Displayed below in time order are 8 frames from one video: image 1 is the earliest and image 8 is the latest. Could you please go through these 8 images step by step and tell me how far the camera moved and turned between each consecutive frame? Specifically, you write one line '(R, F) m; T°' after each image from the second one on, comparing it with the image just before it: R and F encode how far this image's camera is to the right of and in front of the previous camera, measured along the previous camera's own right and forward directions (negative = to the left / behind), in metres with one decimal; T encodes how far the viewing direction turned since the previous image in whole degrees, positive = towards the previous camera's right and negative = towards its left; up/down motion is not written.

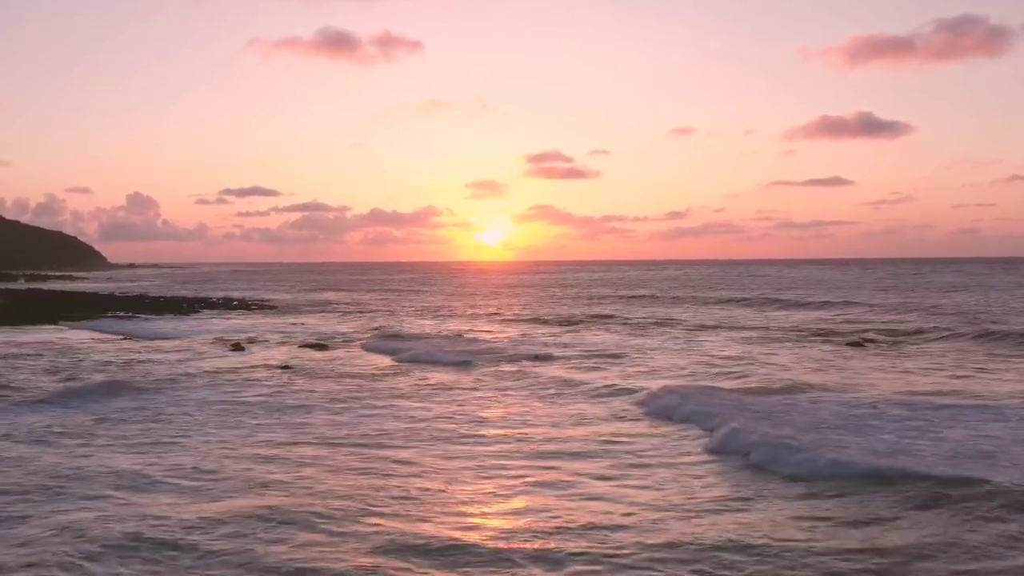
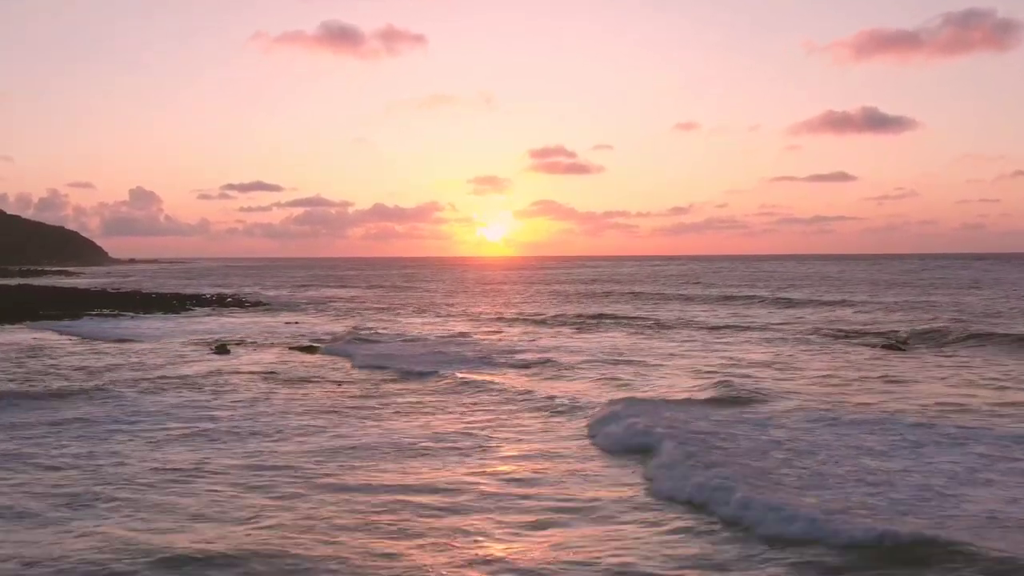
(-0.1, +2.2) m; 0°
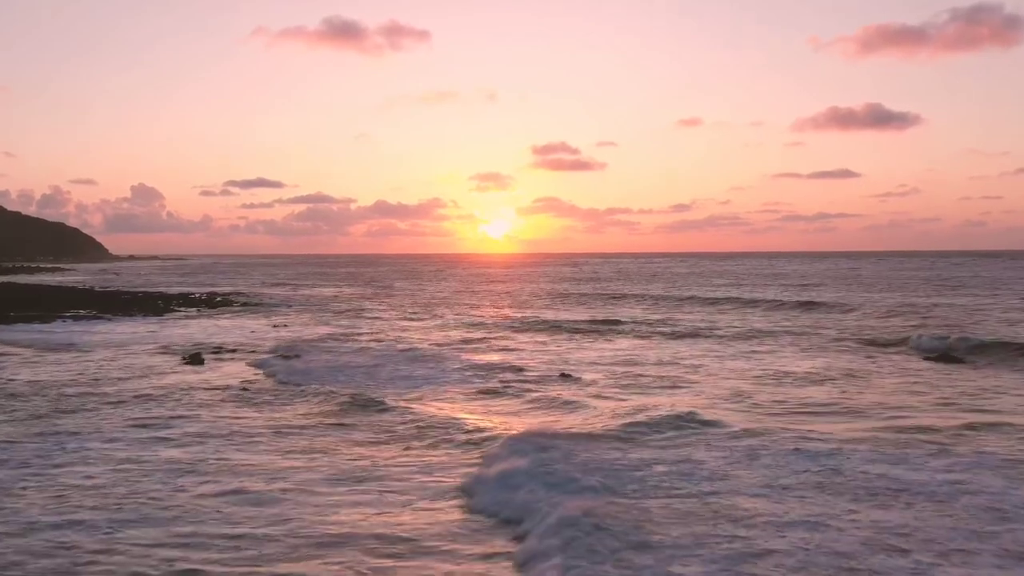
(-0.1, +2.9) m; 0°
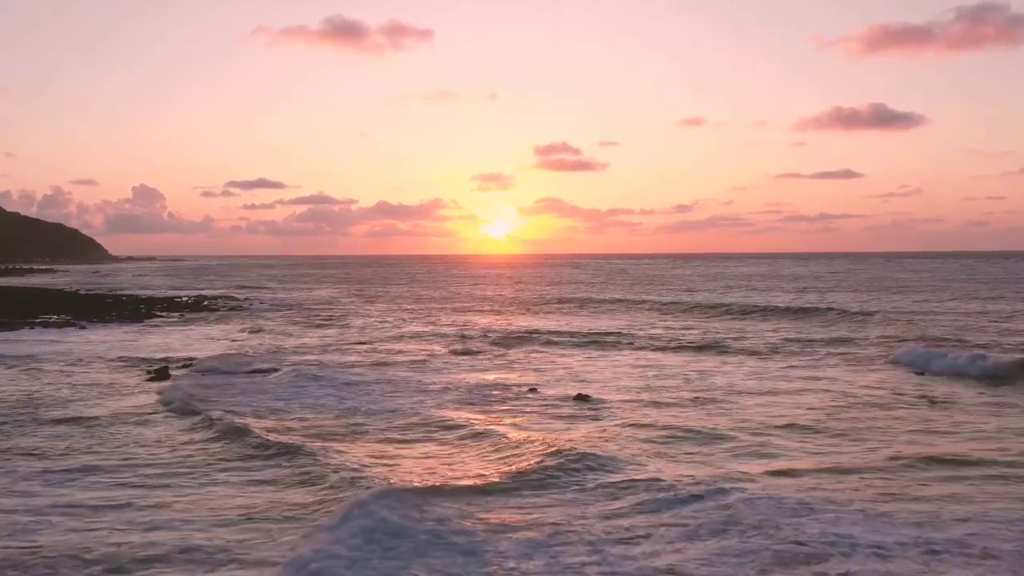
(-0.2, +3.0) m; 0°
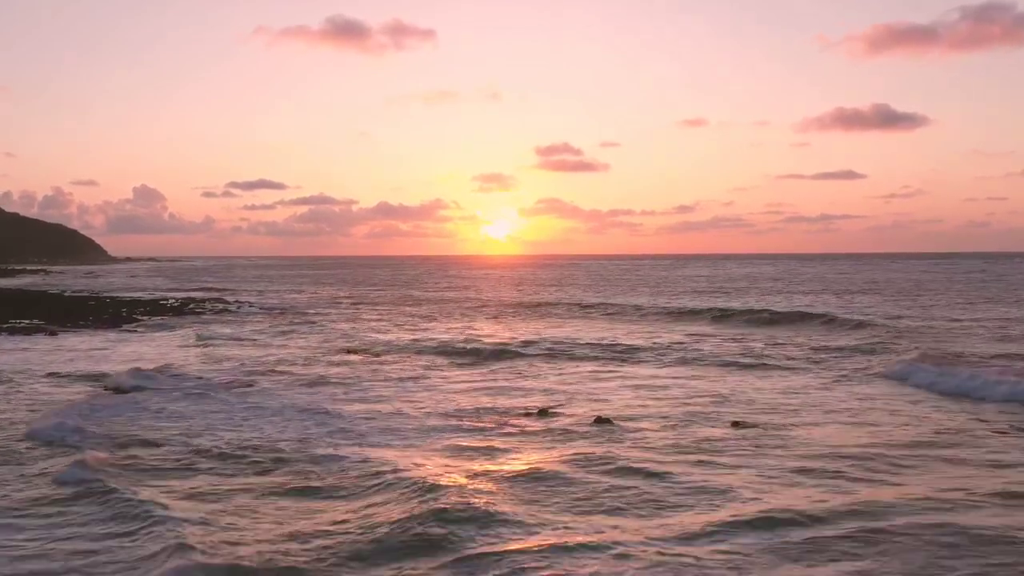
(-0.2, +2.8) m; 0°
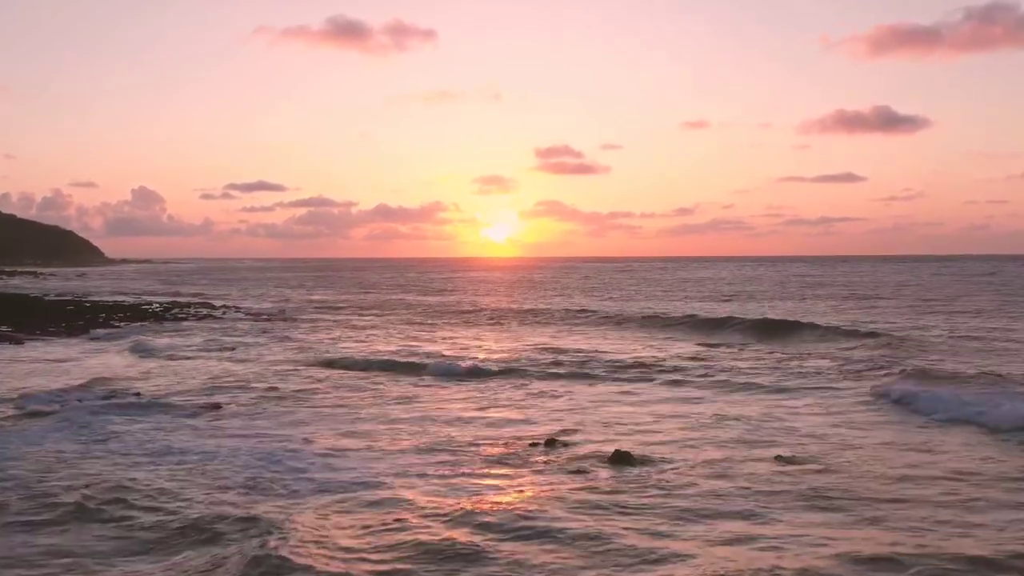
(-0.1, +2.6) m; 0°
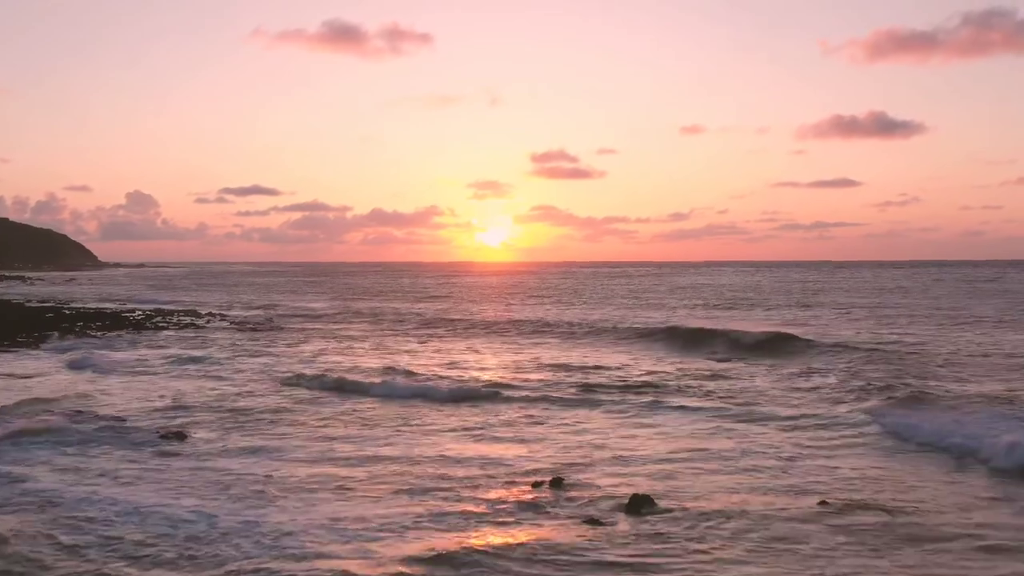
(-0.1, +2.1) m; 0°
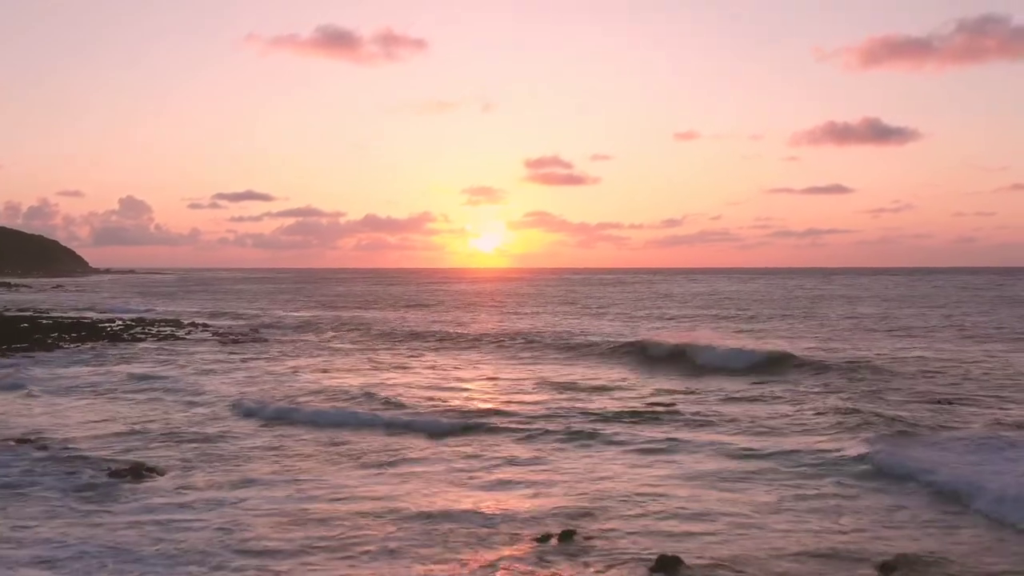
(-0.1, +2.0) m; 0°
